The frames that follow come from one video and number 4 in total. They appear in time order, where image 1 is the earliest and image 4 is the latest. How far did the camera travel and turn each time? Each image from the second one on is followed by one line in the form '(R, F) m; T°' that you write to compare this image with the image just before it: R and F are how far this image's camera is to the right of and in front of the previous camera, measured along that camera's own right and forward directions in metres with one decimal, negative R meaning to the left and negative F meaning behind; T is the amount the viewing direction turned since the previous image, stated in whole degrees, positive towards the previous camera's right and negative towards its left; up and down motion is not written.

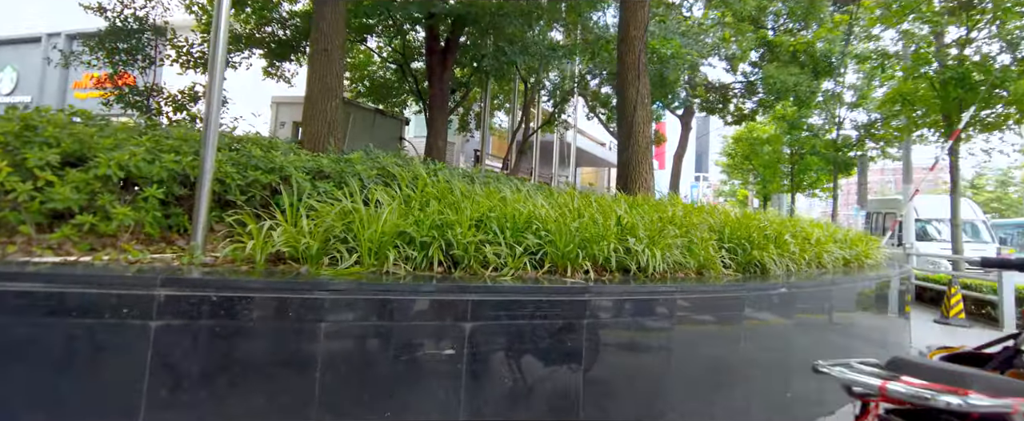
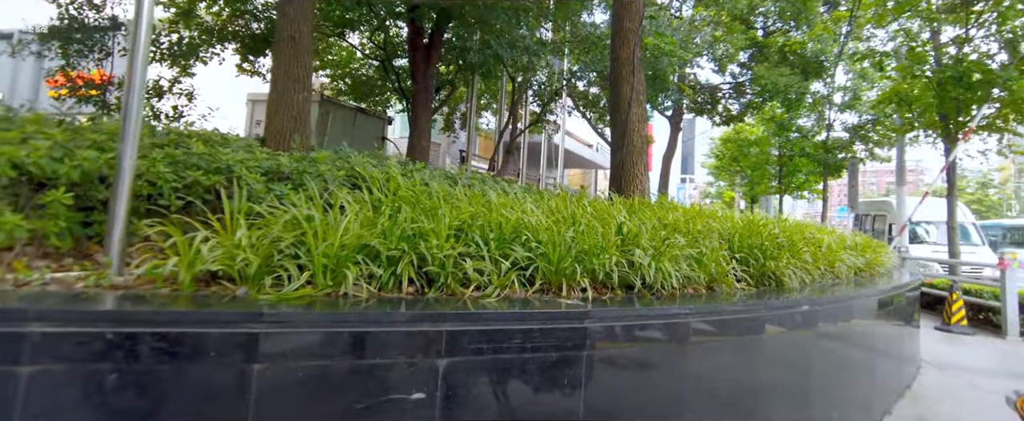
(0.0, +0.7) m; +2°
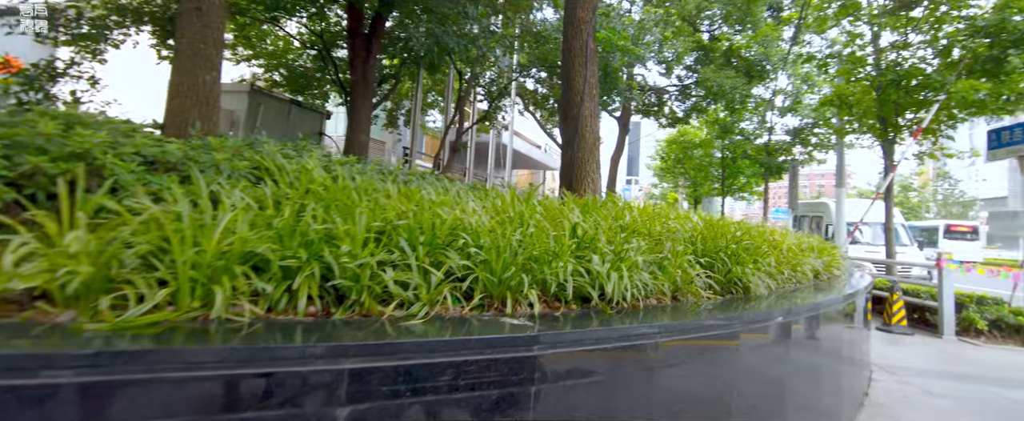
(+0.1, +0.7) m; +6°
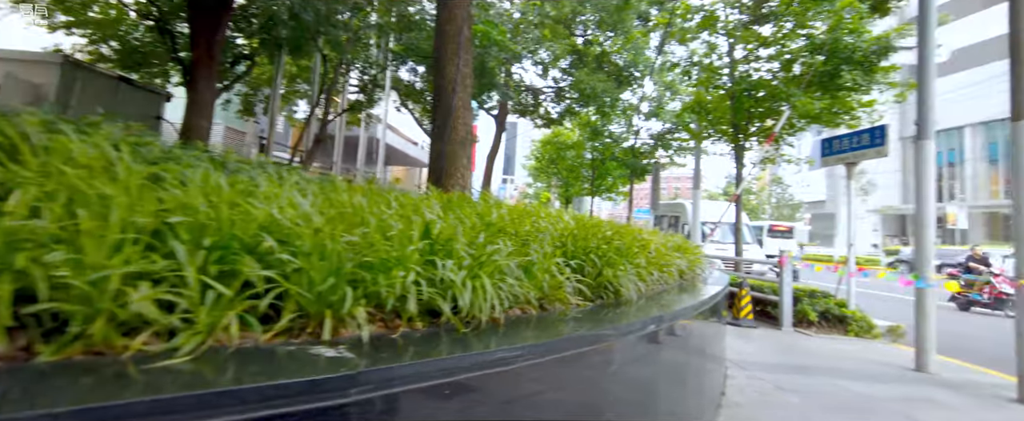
(+0.3, +0.7) m; +15°
